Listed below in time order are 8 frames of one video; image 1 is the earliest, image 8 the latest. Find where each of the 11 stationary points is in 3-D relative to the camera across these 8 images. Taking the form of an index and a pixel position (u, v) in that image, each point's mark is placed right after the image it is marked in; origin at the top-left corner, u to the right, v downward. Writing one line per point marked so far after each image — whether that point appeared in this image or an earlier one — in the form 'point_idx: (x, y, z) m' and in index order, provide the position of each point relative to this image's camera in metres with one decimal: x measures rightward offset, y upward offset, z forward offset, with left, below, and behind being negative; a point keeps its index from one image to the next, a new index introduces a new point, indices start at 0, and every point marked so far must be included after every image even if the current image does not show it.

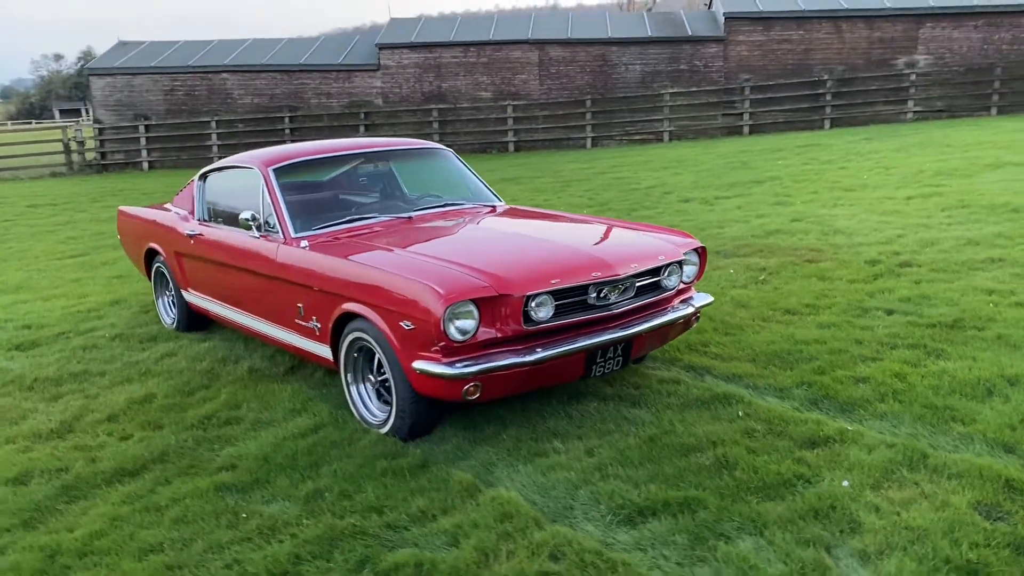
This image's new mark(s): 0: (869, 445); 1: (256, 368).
0: (+1.3, -0.6, +3.3) m
1: (-1.3, -0.4, +4.6) m
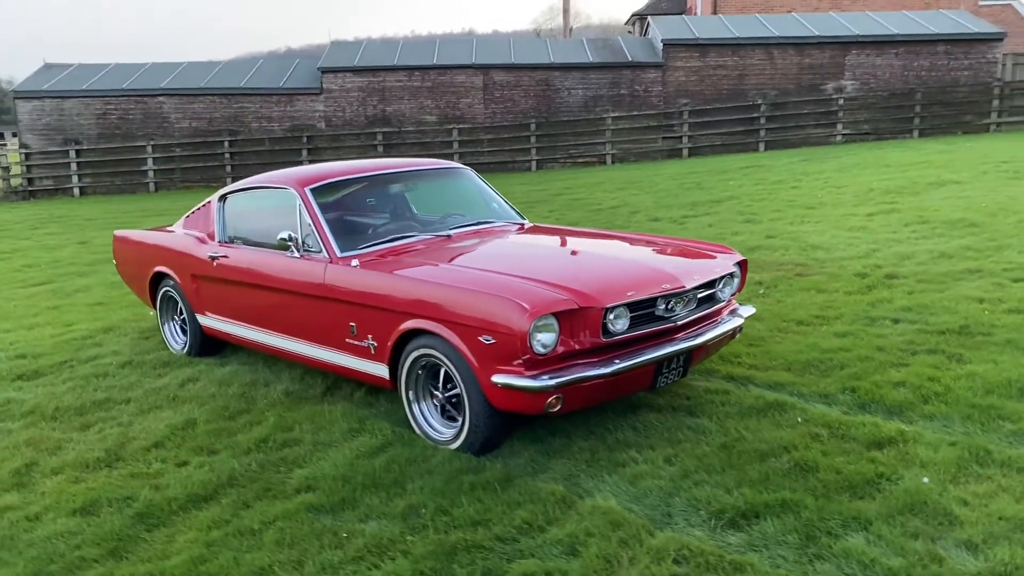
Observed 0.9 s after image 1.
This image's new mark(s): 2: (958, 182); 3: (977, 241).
0: (+1.6, -0.6, +3.4) m
1: (-1.1, -0.5, +4.5) m
2: (+5.8, +1.4, +11.4) m
3: (+4.0, +0.4, +7.6) m
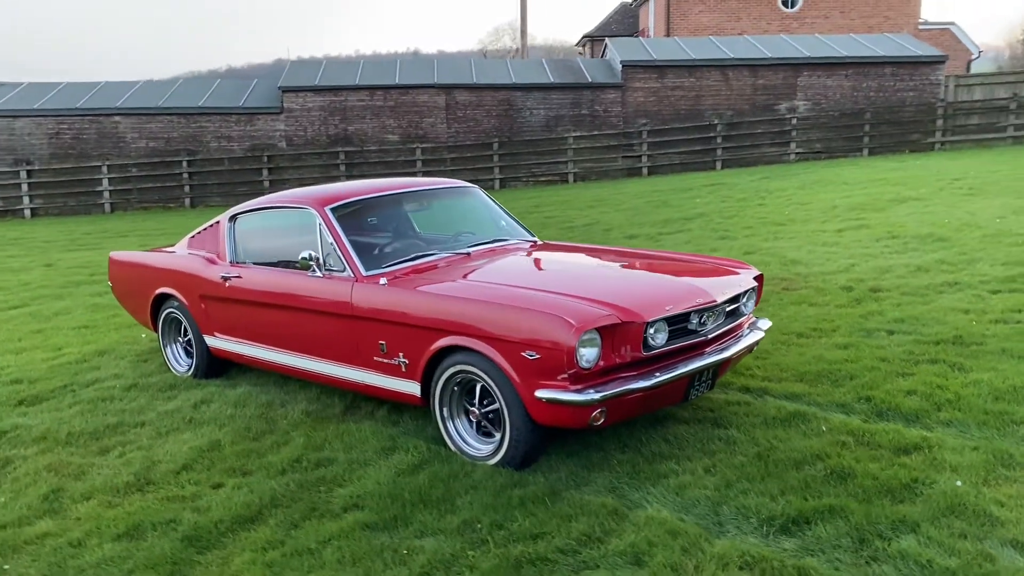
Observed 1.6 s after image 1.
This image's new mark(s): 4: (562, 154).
0: (+1.8, -0.7, +3.6) m
1: (-1.0, -0.6, +4.5) m
2: (+5.4, +1.2, +11.8) m
3: (+3.9, +0.3, +7.9) m
4: (+1.1, +3.0, +19.6) m
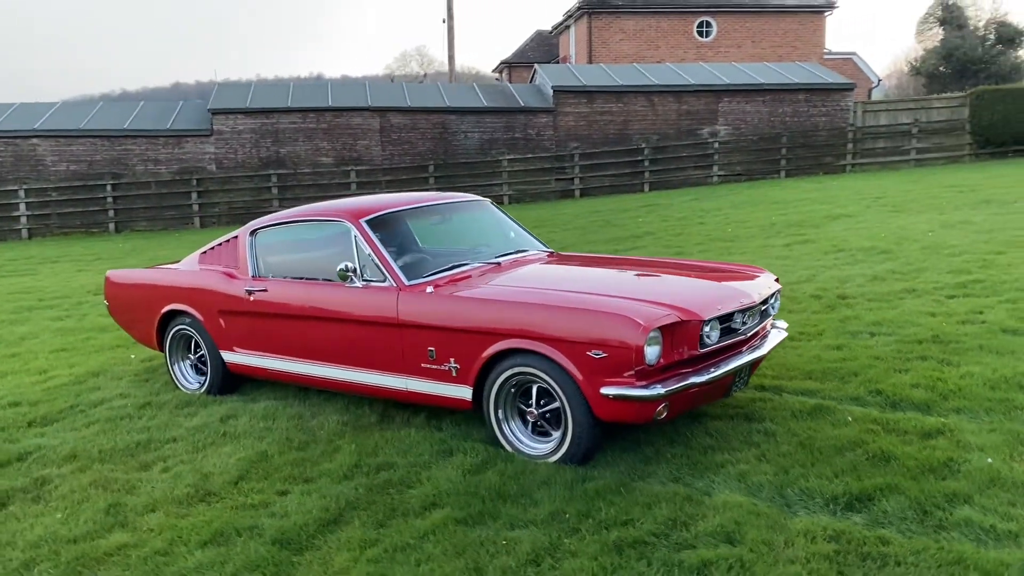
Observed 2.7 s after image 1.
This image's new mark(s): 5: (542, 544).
0: (+2.1, -0.6, +3.9) m
1: (-0.9, -0.7, +4.6) m
2: (+4.8, +1.0, +12.5) m
3: (+3.7, +0.2, +8.5) m
4: (-0.3, +2.5, +19.9) m
5: (+0.1, -0.9, +3.1) m
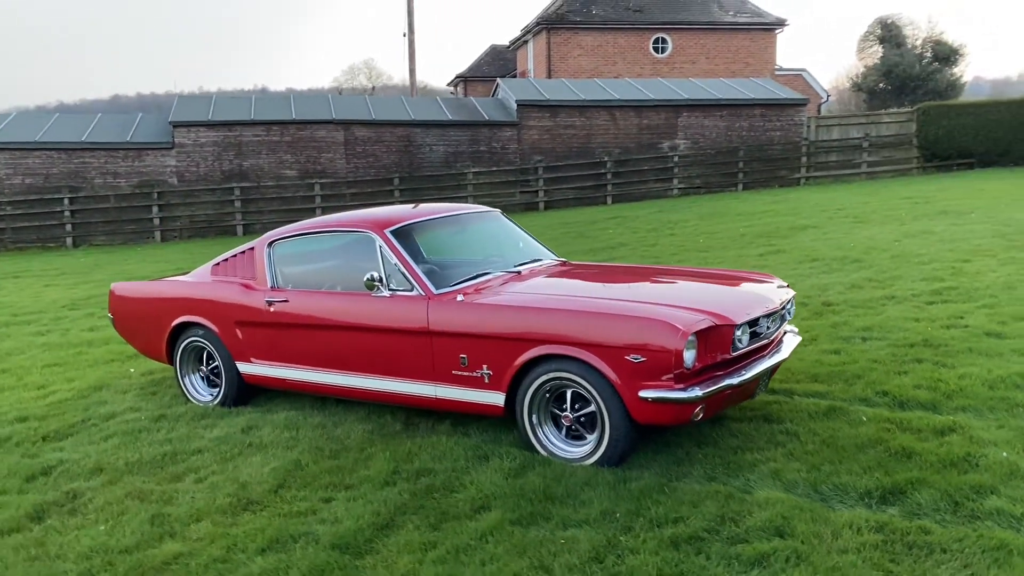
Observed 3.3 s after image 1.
0: (+2.2, -0.7, +4.1) m
1: (-0.7, -0.7, +4.6) m
2: (+4.4, +0.9, +12.9) m
3: (+3.6, +0.1, +8.8) m
4: (-1.1, +2.2, +20.0) m
5: (+0.3, -0.9, +3.2) m
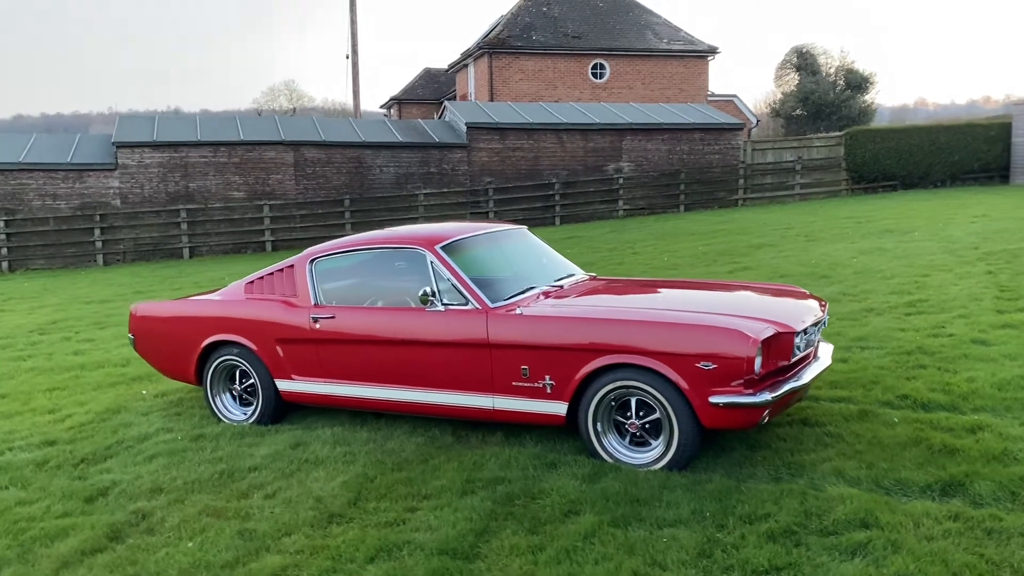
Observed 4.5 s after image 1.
0: (+2.5, -0.7, +4.5) m
1: (-0.5, -0.8, +4.7) m
2: (+3.9, +0.7, +13.4) m
3: (+3.4, 0.0, +9.2) m
4: (-2.2, +1.8, +20.0) m
5: (+0.7, -0.9, +3.3) m
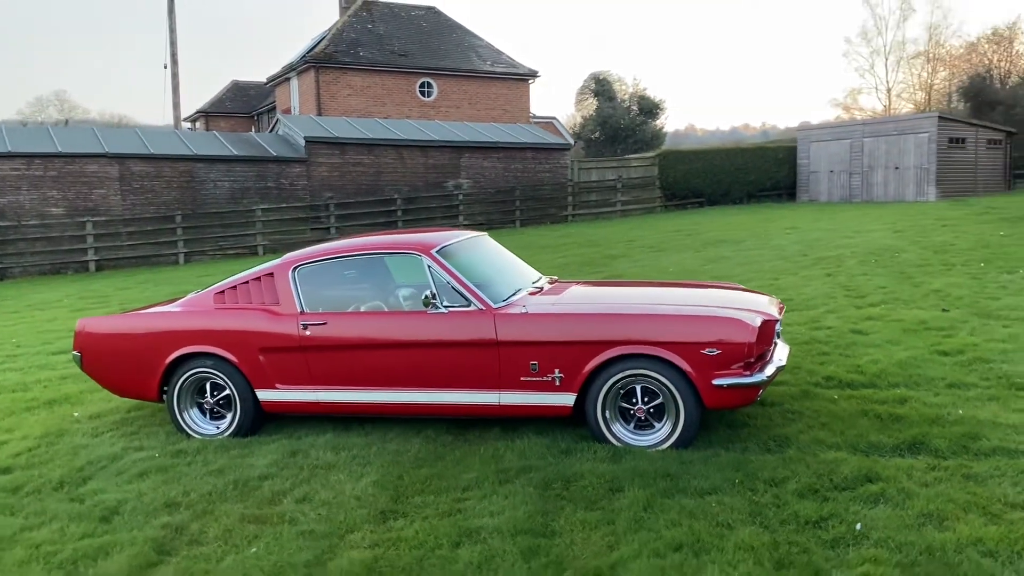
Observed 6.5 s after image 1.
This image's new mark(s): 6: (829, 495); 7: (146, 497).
0: (+2.5, -0.6, +5.3) m
1: (-0.5, -0.8, +4.8) m
2: (+1.8, +0.5, +14.3) m
3: (+2.3, 0.0, +10.1) m
4: (-5.7, +1.3, +19.4) m
5: (+1.0, -0.9, +3.7) m
6: (+1.3, -0.9, +3.8) m
7: (-1.7, -1.0, +4.1) m
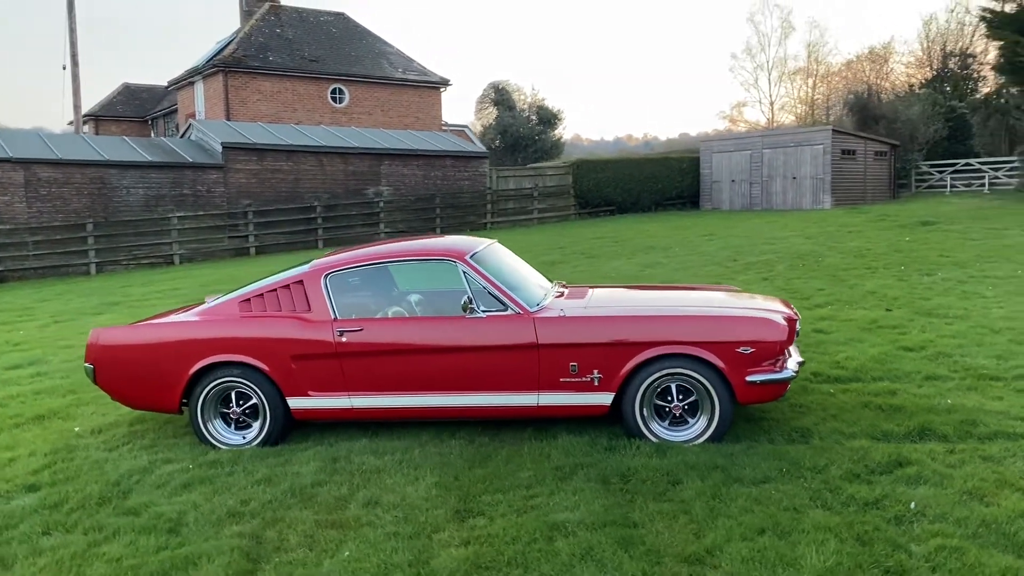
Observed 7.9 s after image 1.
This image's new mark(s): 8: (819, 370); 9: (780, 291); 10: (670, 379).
0: (+2.6, -0.6, +5.7) m
1: (-0.3, -0.9, +4.9) m
2: (+0.8, +0.4, +14.6) m
3: (+1.8, -0.1, +10.5) m
4: (-7.3, +1.1, +18.7) m
5: (+1.3, -0.9, +4.0) m
6: (+1.7, -0.9, +4.1) m
7: (-1.4, -1.0, +4.1) m
8: (+2.2, -0.6, +6.3) m
9: (+3.2, 0.0, +10.4) m
10: (+0.8, -0.5, +4.7) m
